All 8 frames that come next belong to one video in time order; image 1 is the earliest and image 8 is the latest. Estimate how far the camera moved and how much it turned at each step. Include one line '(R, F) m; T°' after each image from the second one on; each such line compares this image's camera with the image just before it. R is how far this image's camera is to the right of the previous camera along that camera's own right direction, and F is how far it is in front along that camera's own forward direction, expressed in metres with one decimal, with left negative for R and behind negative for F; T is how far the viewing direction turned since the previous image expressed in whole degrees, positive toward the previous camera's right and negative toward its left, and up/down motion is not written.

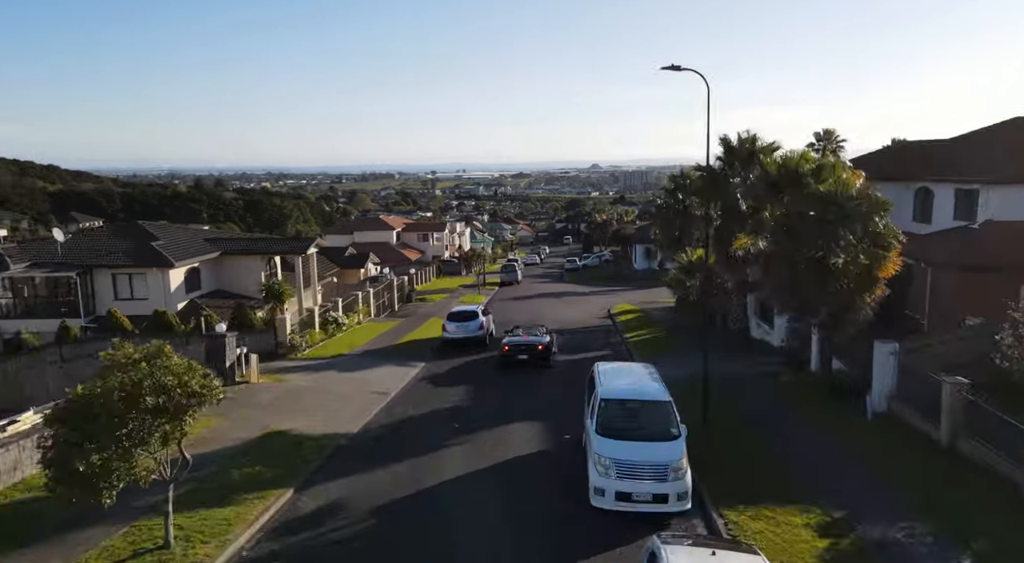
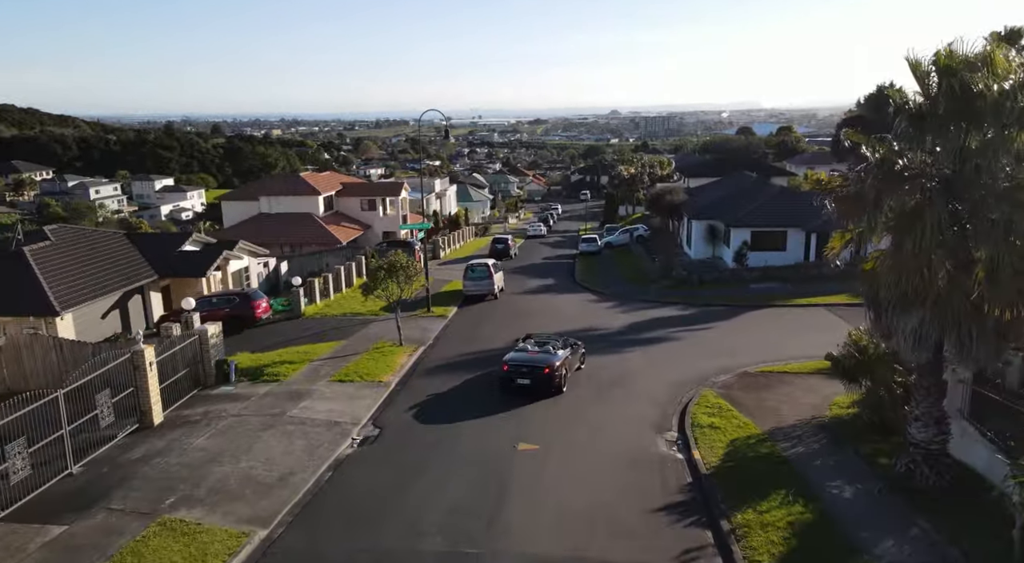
(+1.8, +21.8) m; -1°
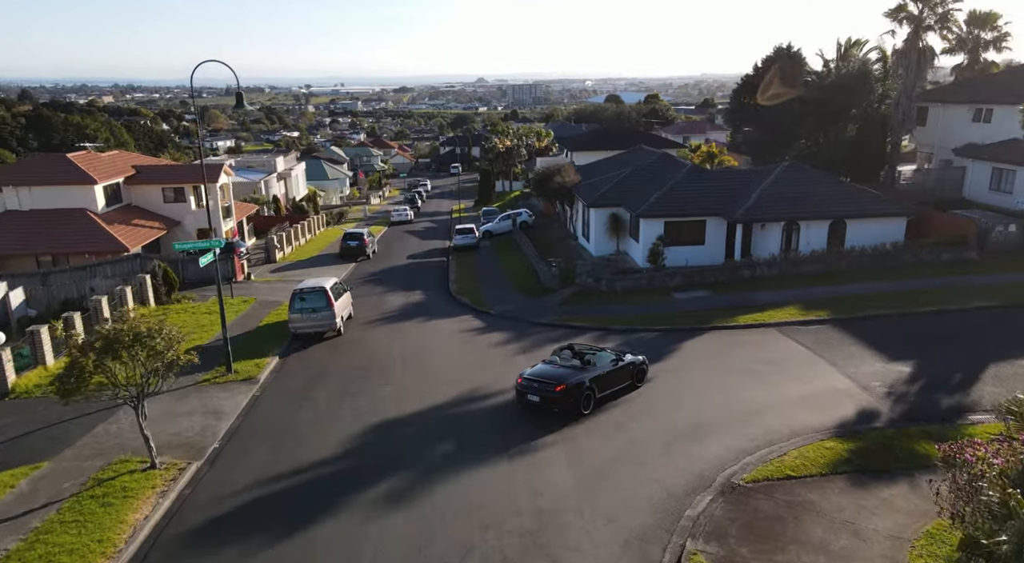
(+0.8, +8.4) m; +10°
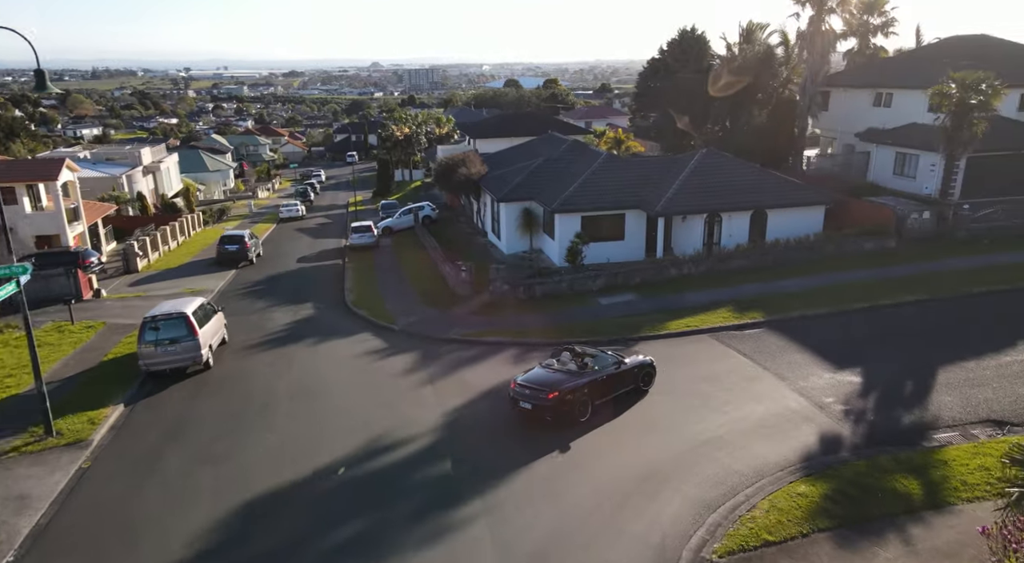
(0.0, +3.0) m; +8°
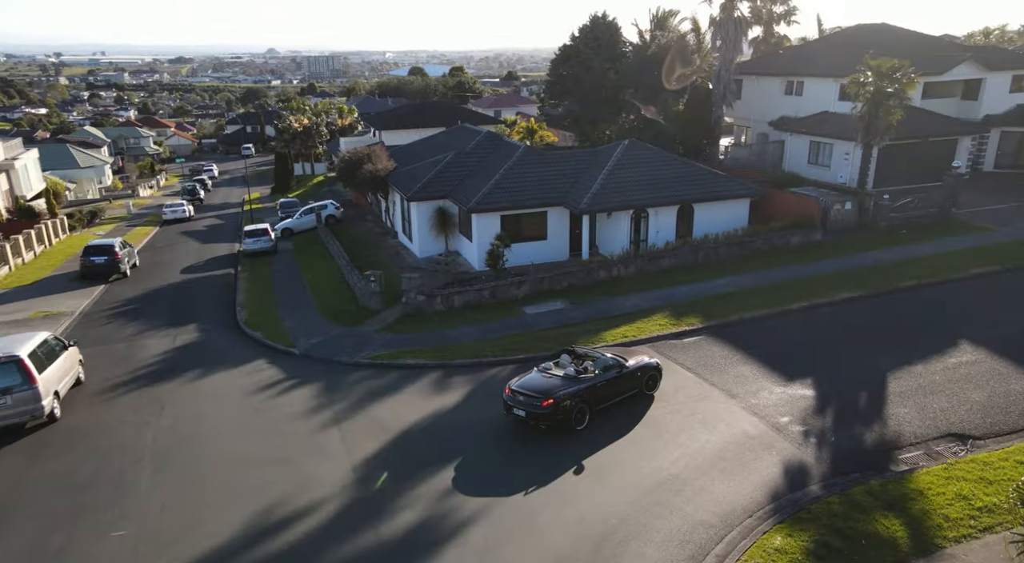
(-0.1, +2.3) m; +7°
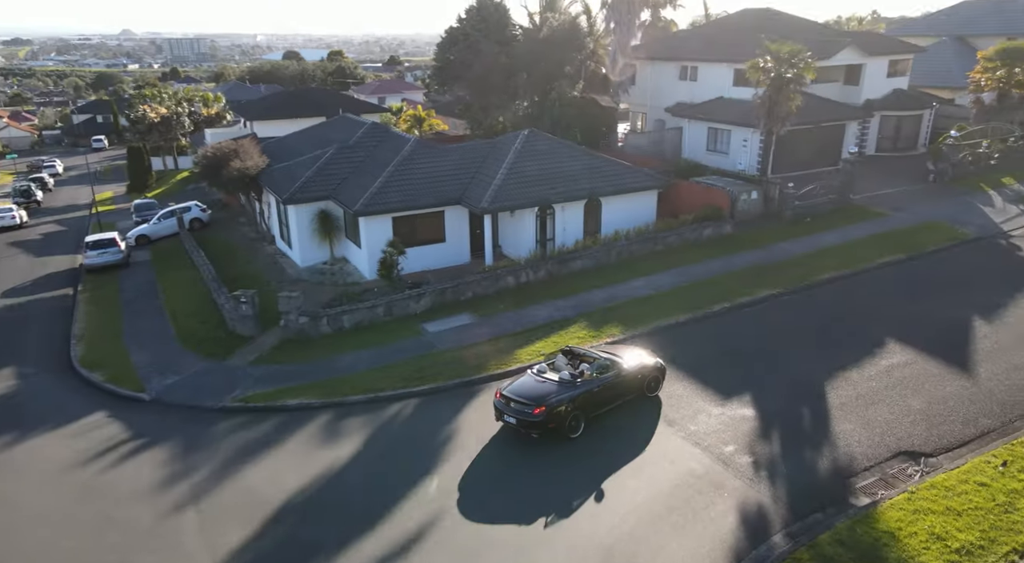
(-0.1, +2.4) m; +9°
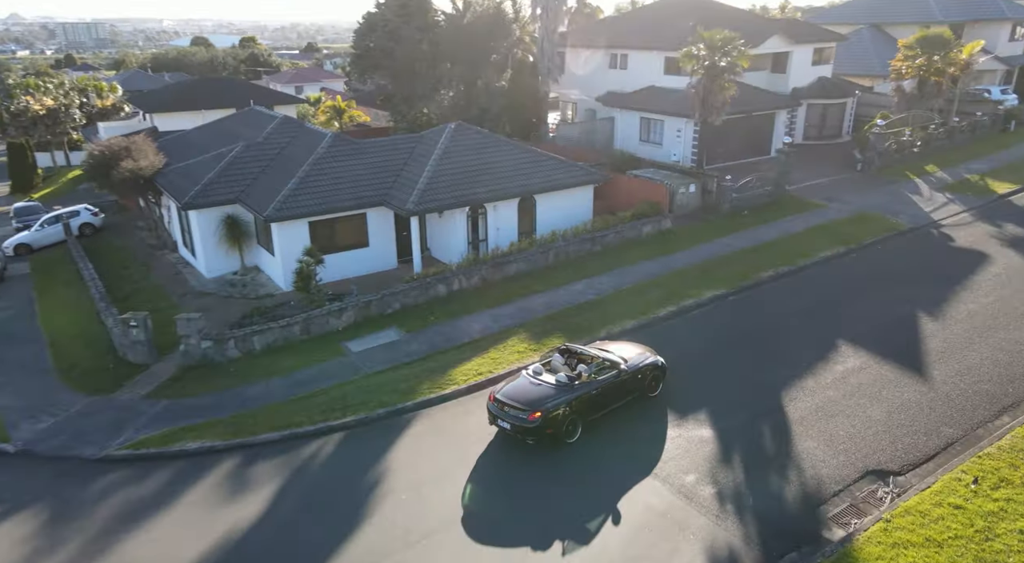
(0.0, +1.6) m; +6°
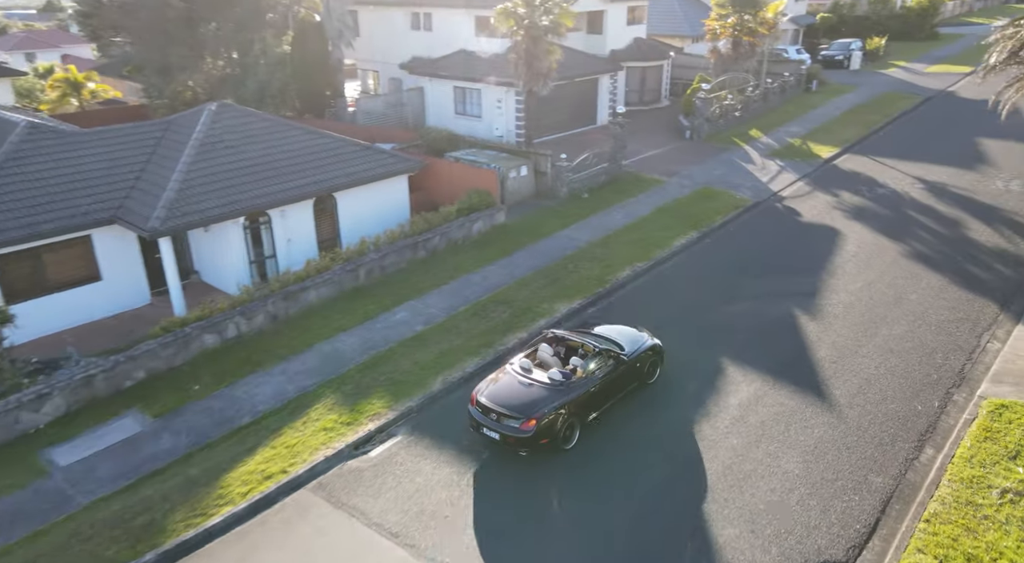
(+0.5, +4.4) m; +14°
